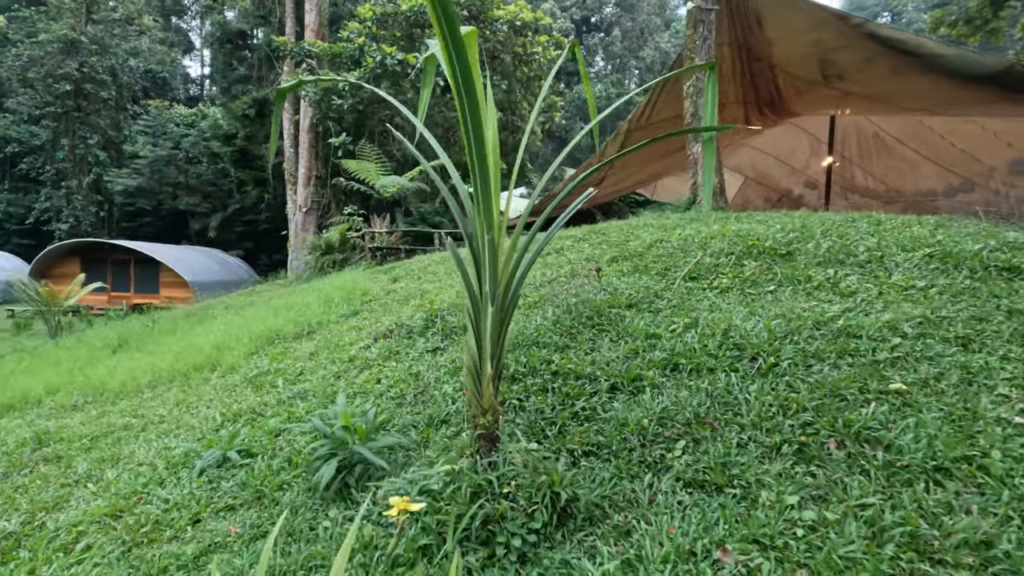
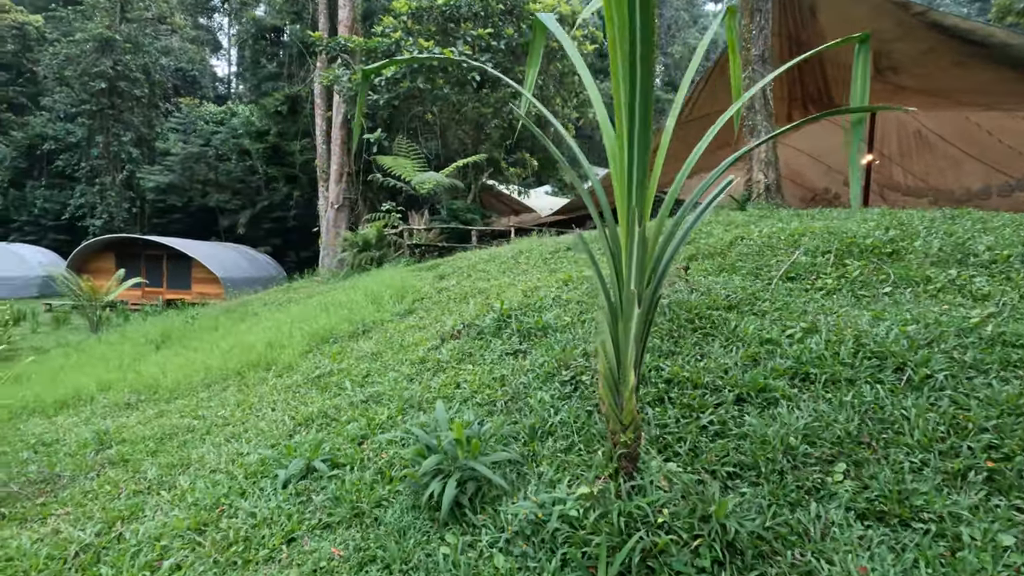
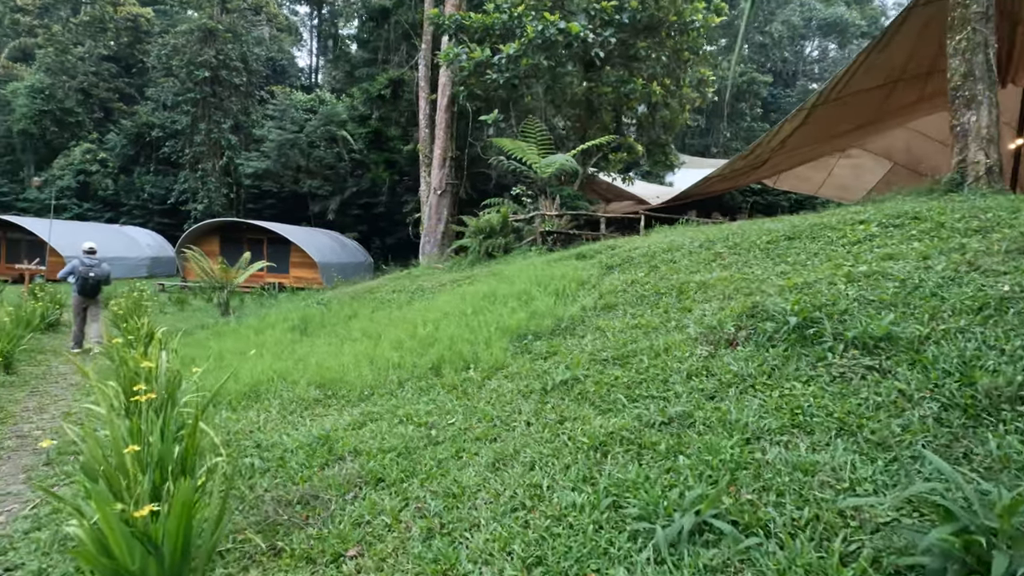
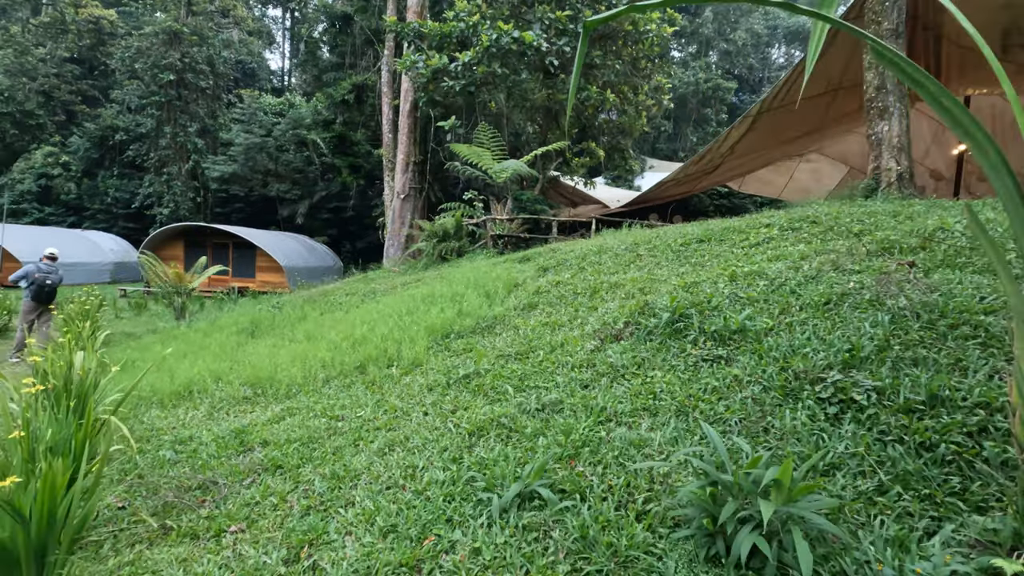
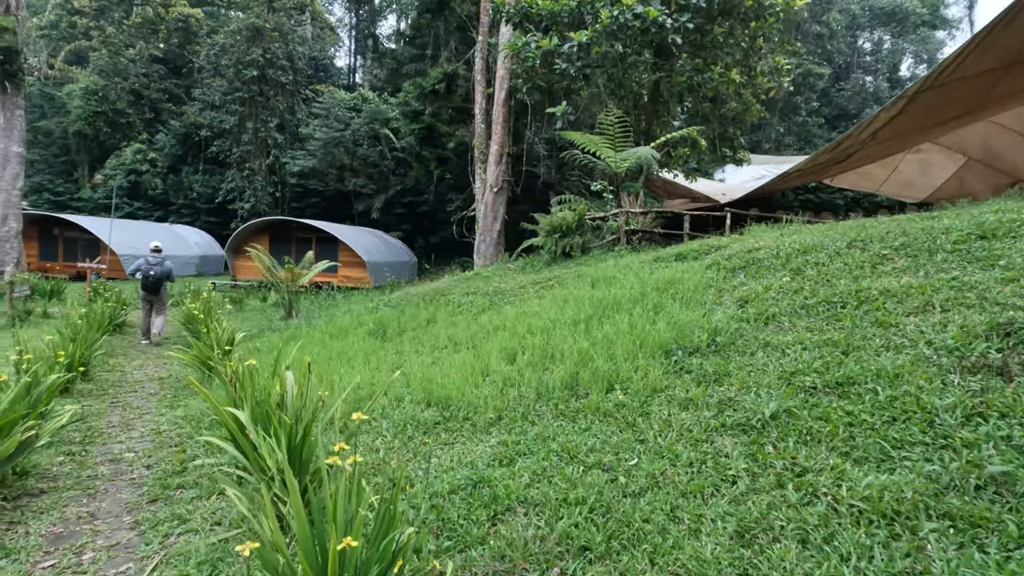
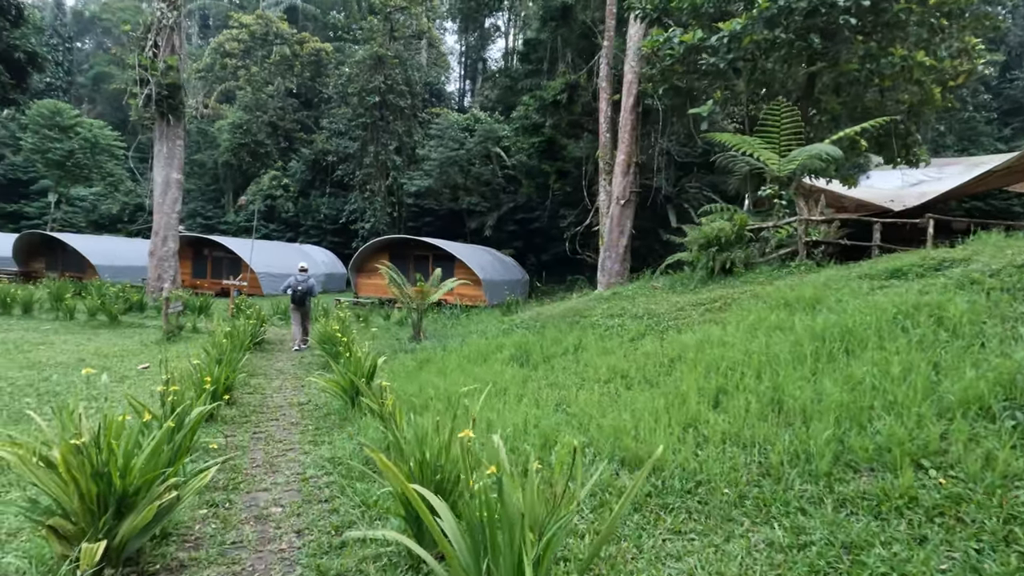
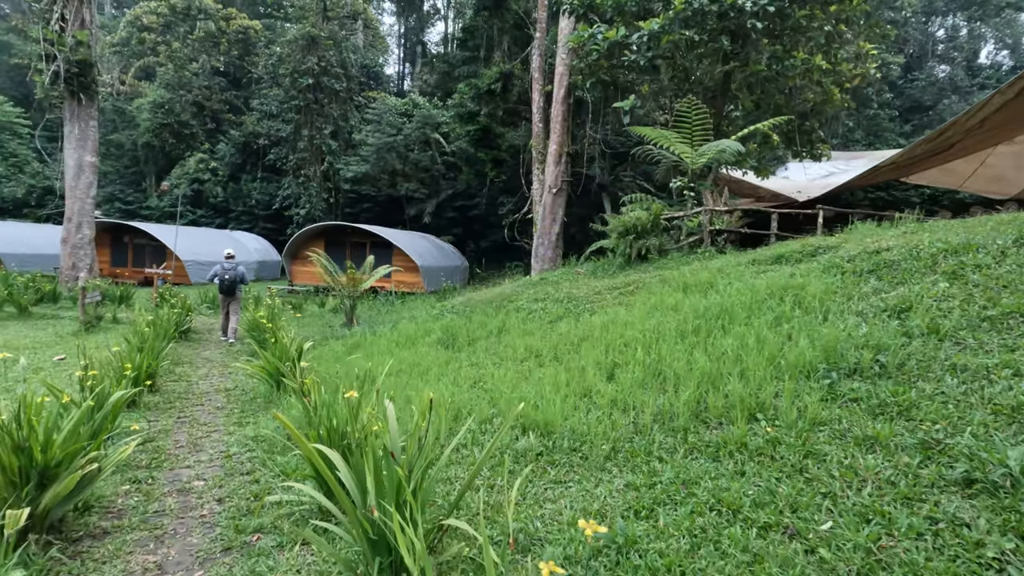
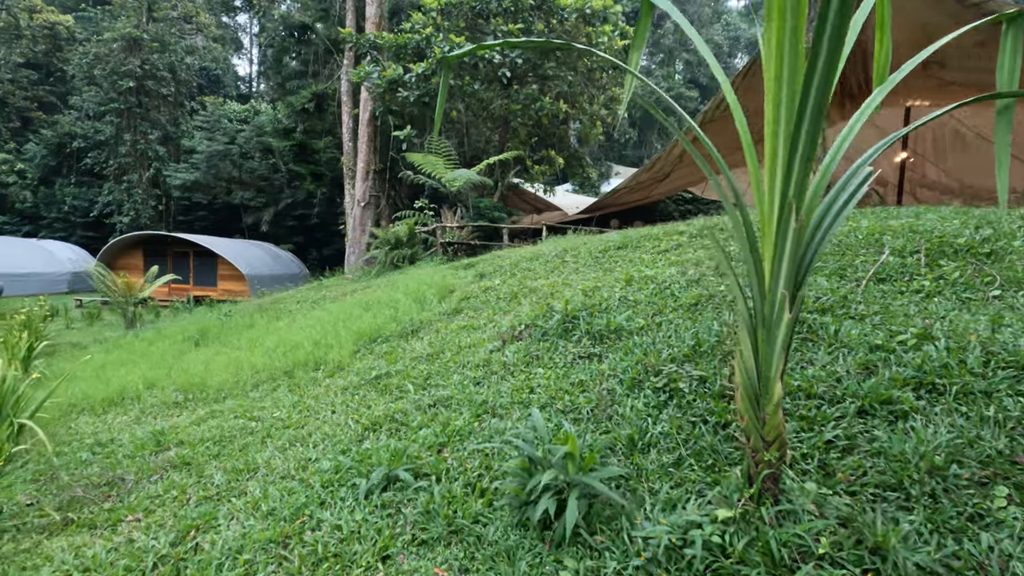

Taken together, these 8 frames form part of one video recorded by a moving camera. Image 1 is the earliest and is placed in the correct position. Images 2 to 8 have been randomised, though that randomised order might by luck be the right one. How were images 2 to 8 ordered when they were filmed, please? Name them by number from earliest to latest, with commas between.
2, 8, 4, 3, 5, 7, 6
